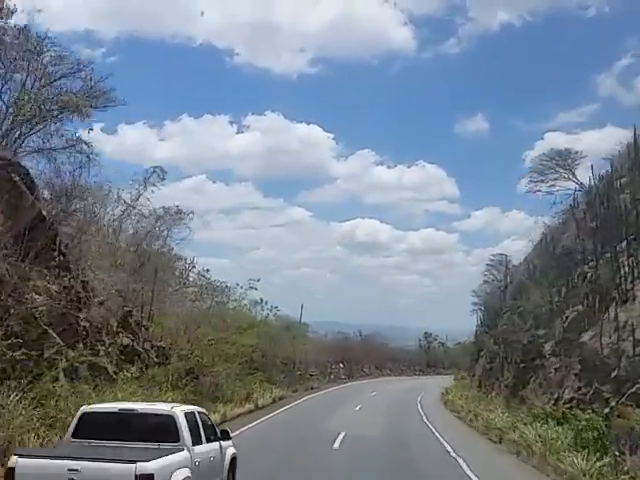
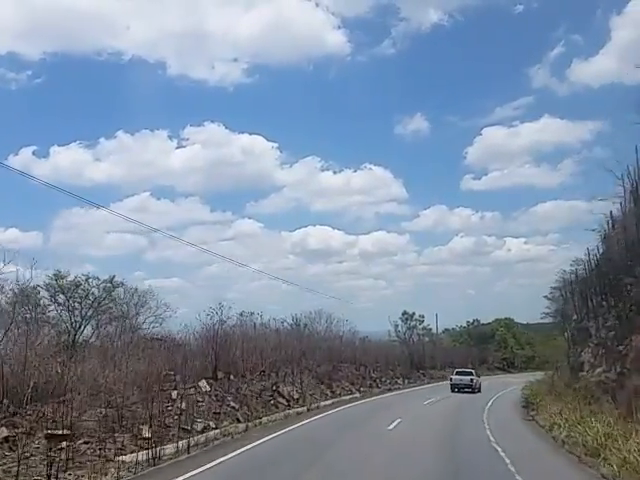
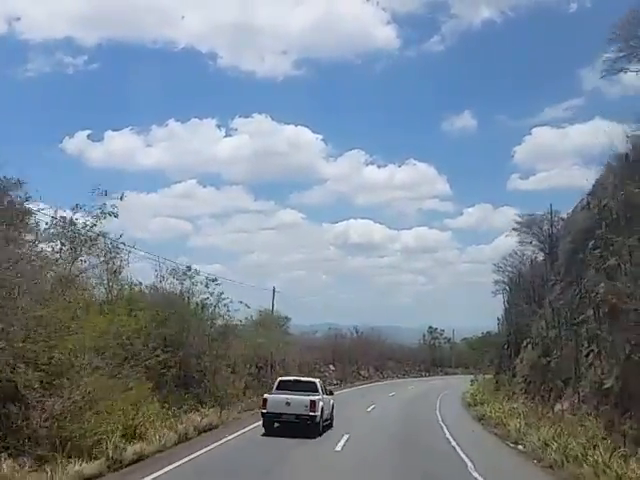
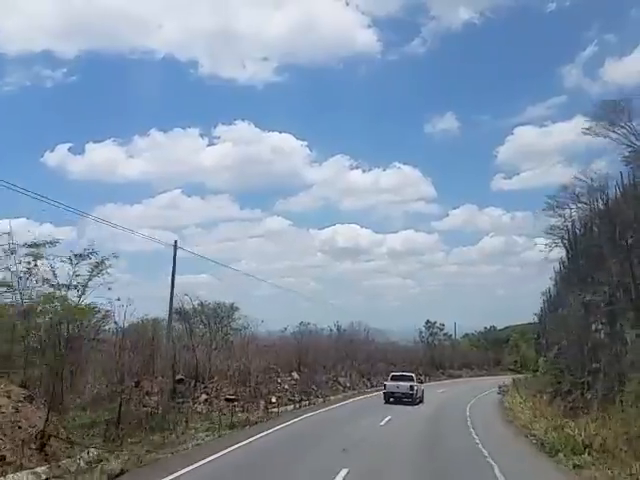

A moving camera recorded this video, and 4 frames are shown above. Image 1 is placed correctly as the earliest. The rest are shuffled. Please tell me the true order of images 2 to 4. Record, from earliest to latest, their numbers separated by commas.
3, 4, 2
